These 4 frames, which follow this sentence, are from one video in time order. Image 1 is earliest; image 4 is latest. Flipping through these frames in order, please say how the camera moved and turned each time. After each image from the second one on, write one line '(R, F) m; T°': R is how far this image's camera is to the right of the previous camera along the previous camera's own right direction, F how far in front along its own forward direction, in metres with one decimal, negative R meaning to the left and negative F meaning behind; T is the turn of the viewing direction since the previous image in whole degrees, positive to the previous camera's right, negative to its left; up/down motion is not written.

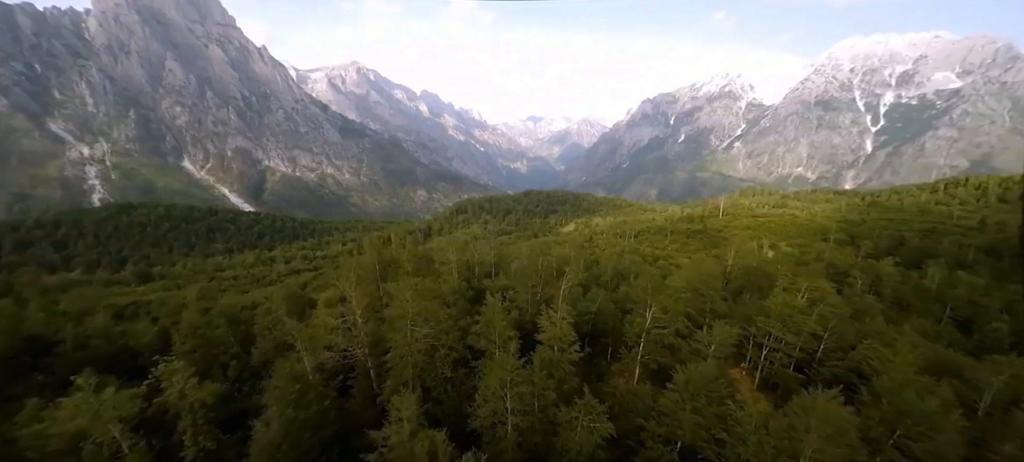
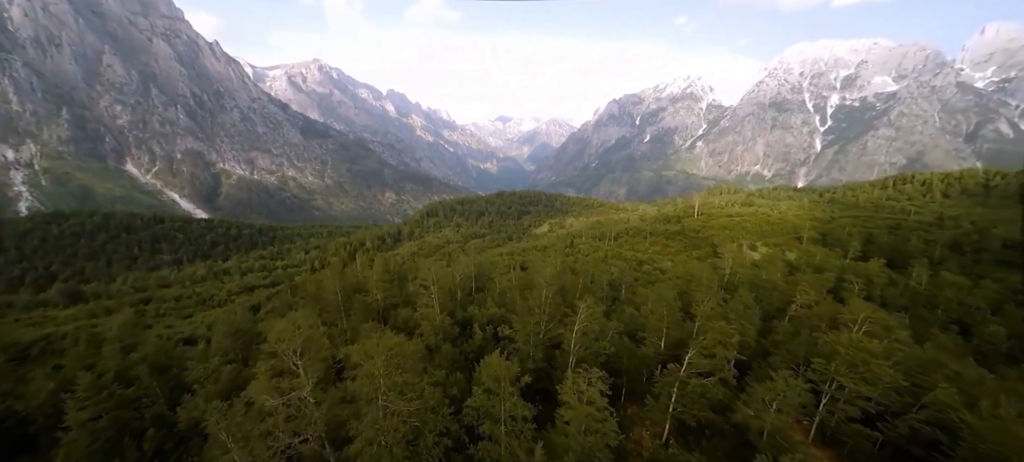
(-1.5, +6.0) m; +4°
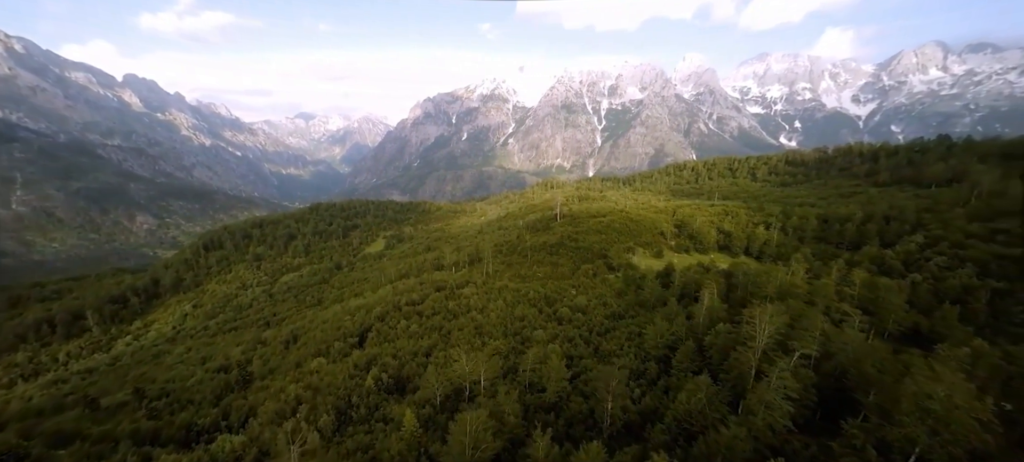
(-2.9, +33.6) m; +24°
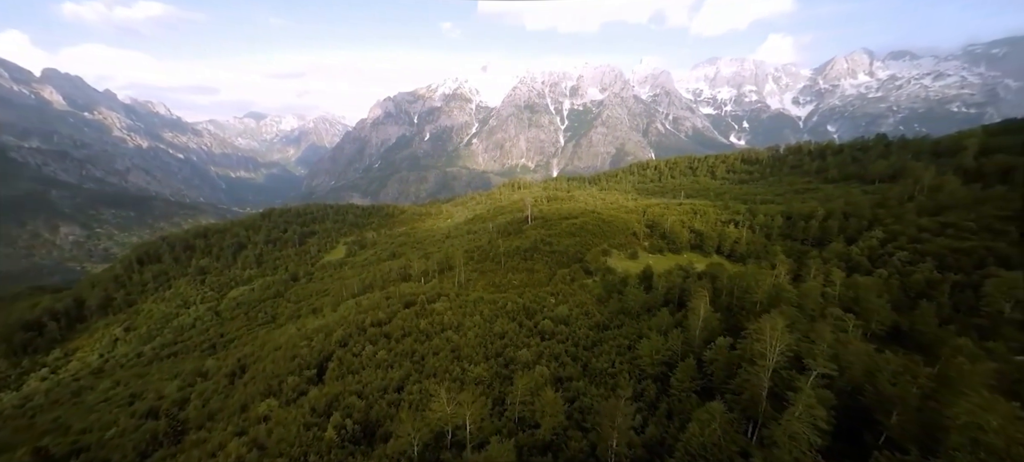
(-1.5, +5.1) m; +5°
